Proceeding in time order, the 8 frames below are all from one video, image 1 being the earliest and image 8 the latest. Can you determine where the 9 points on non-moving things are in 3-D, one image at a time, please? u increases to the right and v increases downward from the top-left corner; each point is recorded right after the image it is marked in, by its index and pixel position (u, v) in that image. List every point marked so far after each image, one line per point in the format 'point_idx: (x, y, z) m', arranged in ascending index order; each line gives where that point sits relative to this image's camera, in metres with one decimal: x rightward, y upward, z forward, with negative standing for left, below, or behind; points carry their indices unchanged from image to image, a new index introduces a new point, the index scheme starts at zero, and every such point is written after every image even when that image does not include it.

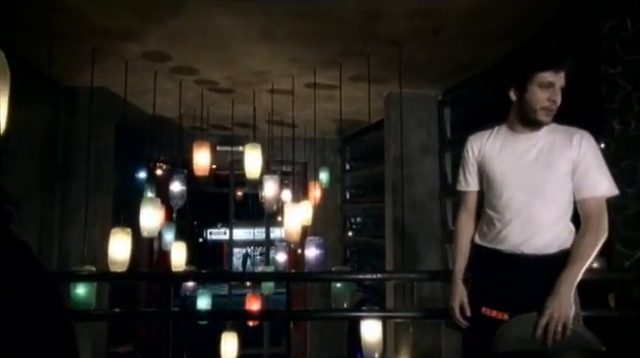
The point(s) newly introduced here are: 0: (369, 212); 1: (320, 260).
0: (+0.8, -0.5, +8.2) m
1: (0.0, -1.1, +6.8) m
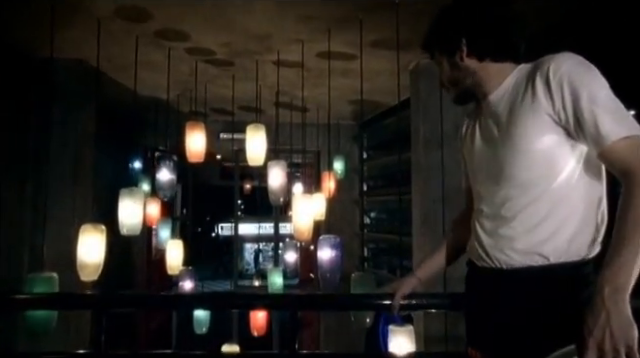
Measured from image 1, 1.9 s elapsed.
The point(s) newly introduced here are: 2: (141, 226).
0: (+1.0, -0.4, +7.3) m
1: (+0.2, -1.0, +5.9) m
2: (-1.6, -0.4, +4.5) m
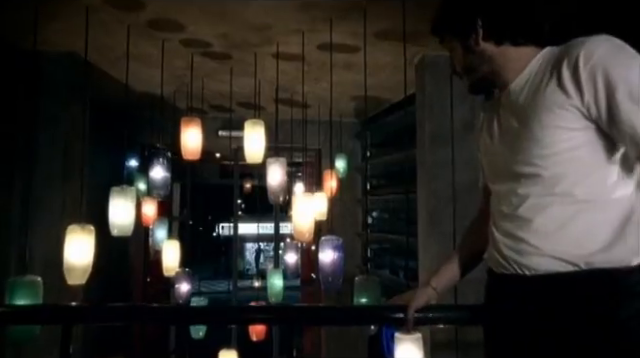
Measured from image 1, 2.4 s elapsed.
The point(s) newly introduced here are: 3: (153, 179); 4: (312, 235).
0: (+1.0, -0.4, +7.0) m
1: (+0.2, -1.0, +5.6) m
2: (-1.6, -0.4, +4.3) m
3: (-1.9, 0.0, +5.6) m
4: (-0.1, -0.7, +6.1) m
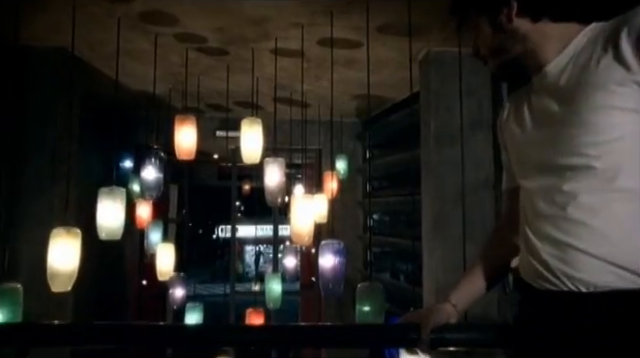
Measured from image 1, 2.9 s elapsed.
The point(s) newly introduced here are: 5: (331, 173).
0: (+1.0, -0.4, +6.8) m
1: (+0.2, -1.0, +5.4) m
2: (-1.6, -0.4, +4.1) m
3: (-1.9, 0.0, +5.4) m
4: (-0.1, -0.7, +5.9) m
5: (+0.2, +0.1, +7.3) m
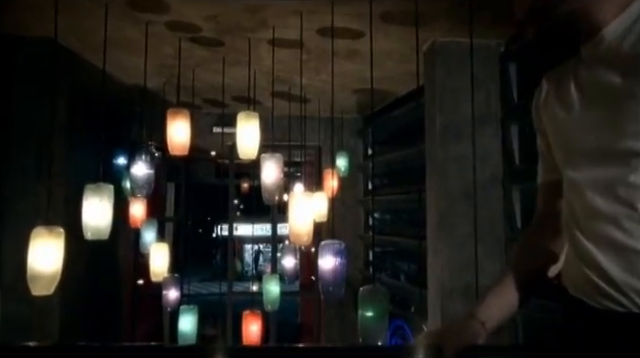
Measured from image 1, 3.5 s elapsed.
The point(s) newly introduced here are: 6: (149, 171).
0: (+1.0, -0.4, +6.6) m
1: (+0.2, -0.9, +5.2) m
2: (-1.6, -0.4, +3.8) m
3: (-1.9, 0.0, +5.2) m
4: (-0.1, -0.7, +5.7) m
5: (+0.2, +0.1, +7.1) m
6: (-1.7, +0.1, +5.2) m
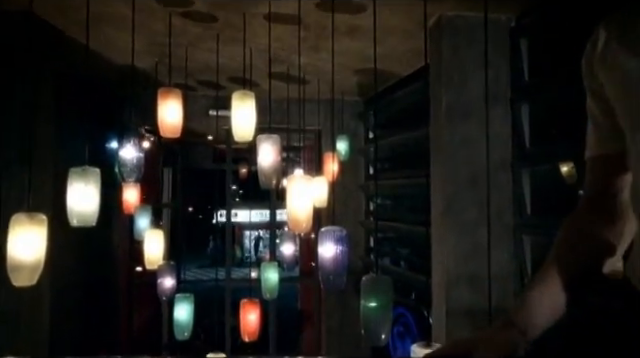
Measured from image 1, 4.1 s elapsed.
0: (+1.0, -0.2, +6.4) m
1: (+0.2, -0.8, +5.0) m
2: (-1.6, -0.3, +3.6) m
3: (-1.9, +0.2, +5.0) m
4: (-0.1, -0.5, +5.5) m
5: (+0.2, +0.3, +6.9) m
6: (-1.7, +0.2, +5.0) m
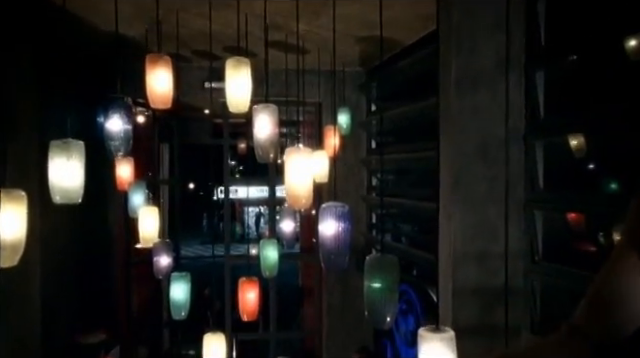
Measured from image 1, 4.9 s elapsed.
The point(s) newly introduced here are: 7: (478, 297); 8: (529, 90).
0: (+1.0, +0.2, +6.1) m
1: (+0.2, -0.5, +4.8) m
2: (-1.6, -0.1, +3.4) m
3: (-1.9, +0.4, +4.7) m
4: (-0.1, -0.2, +5.2) m
5: (+0.2, +0.7, +6.6) m
6: (-1.7, +0.5, +4.7) m
7: (+1.3, -1.0, +4.2) m
8: (+1.7, +0.7, +4.1) m
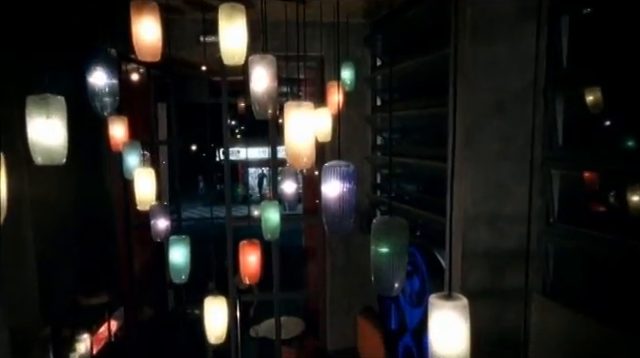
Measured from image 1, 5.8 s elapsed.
0: (+1.0, +0.6, +5.8) m
1: (+0.2, -0.2, +4.5) m
2: (-1.6, +0.2, +3.1) m
3: (-1.9, +0.8, +4.4) m
4: (-0.1, +0.2, +5.0) m
5: (+0.2, +1.2, +6.3) m
6: (-1.7, +0.8, +4.4) m
7: (+1.3, -0.6, +4.0) m
8: (+1.7, +1.0, +3.7) m
